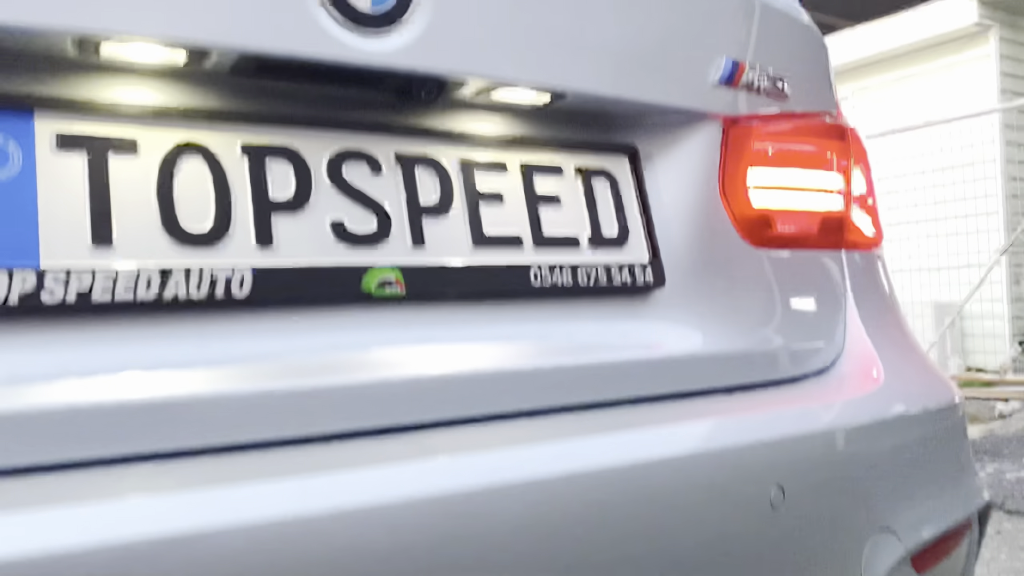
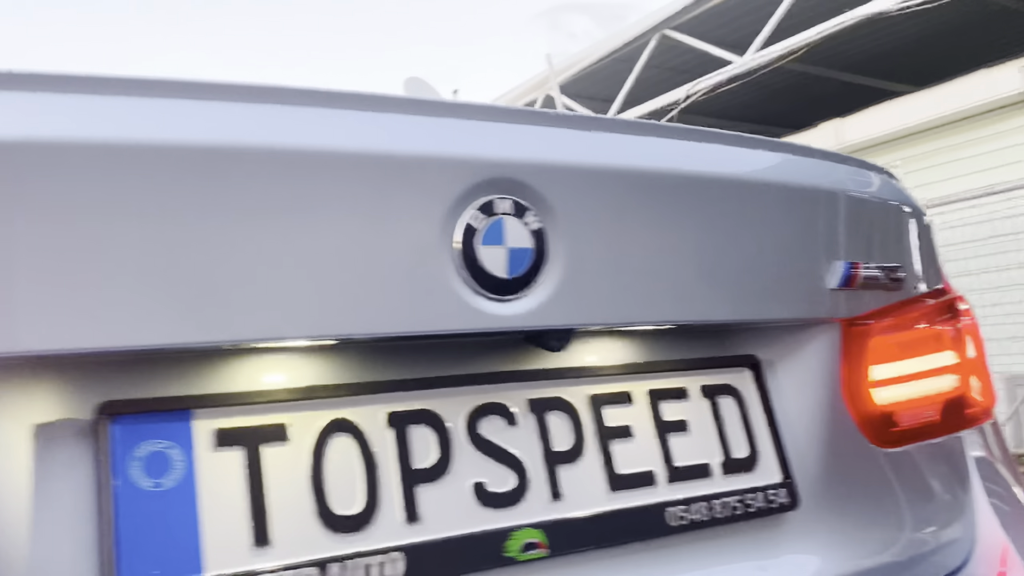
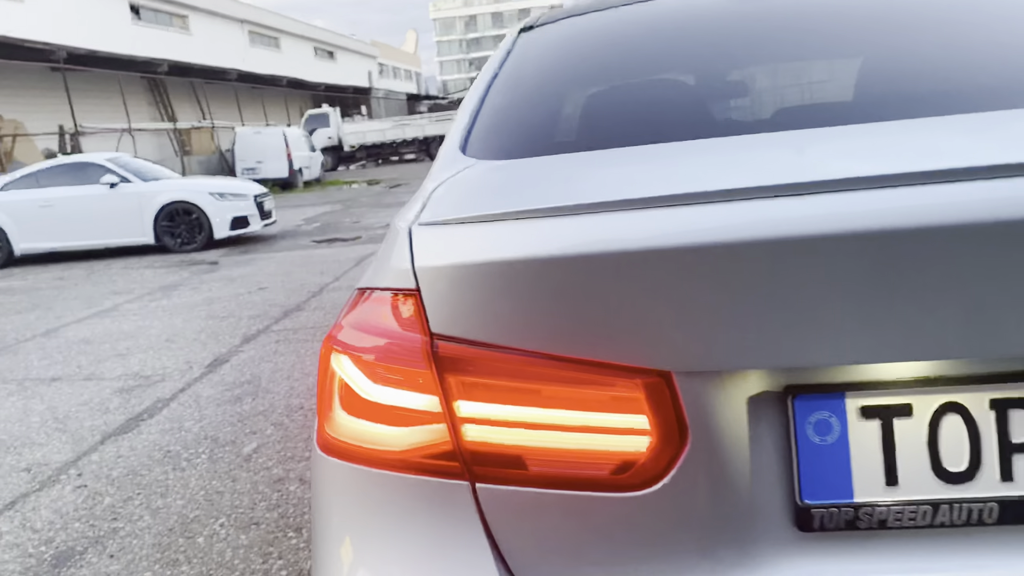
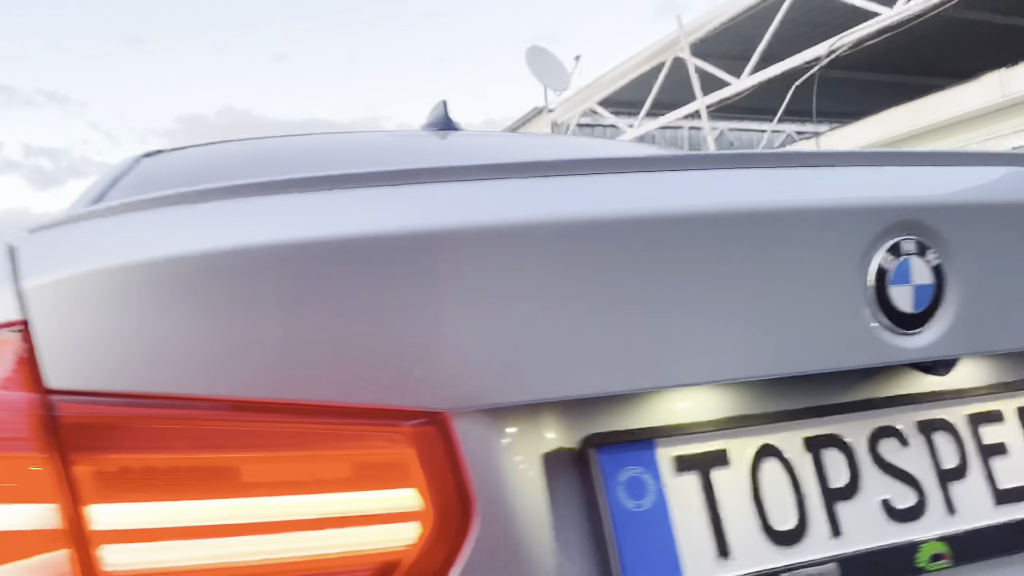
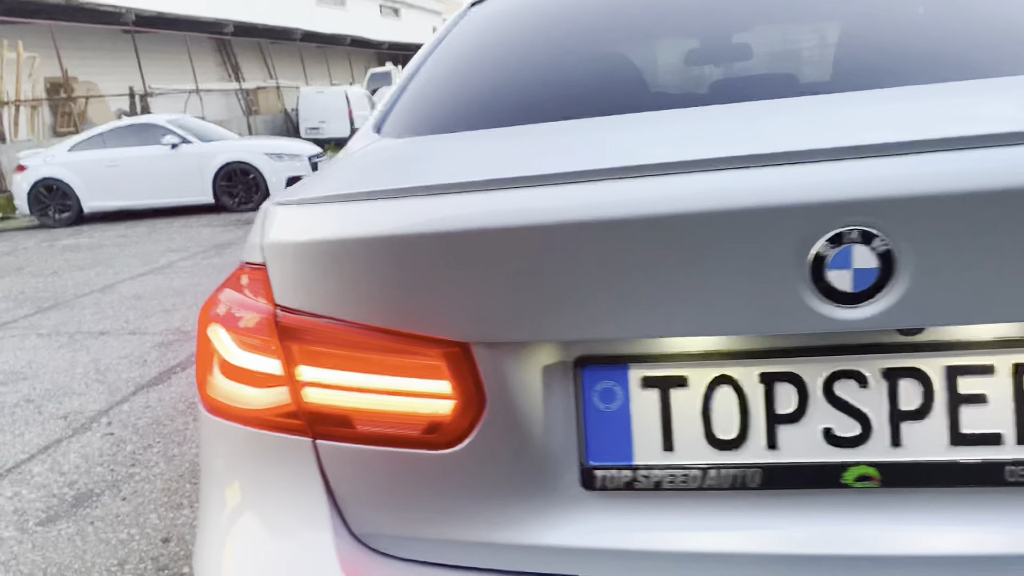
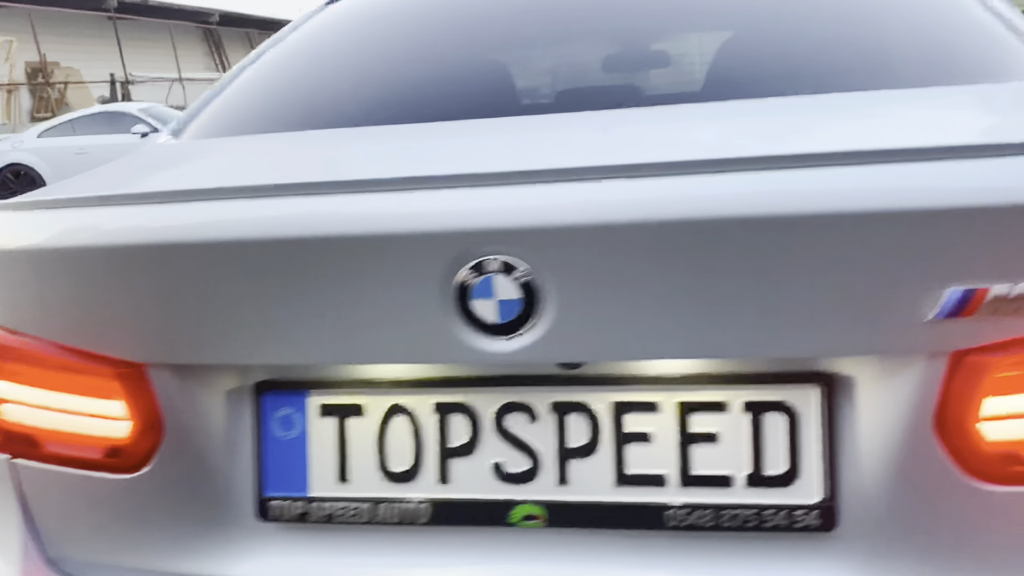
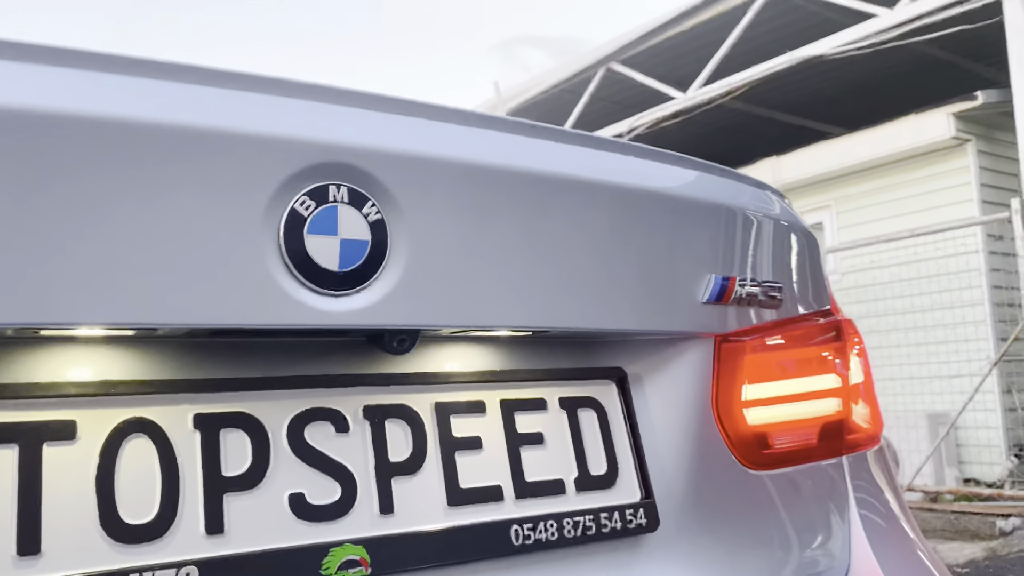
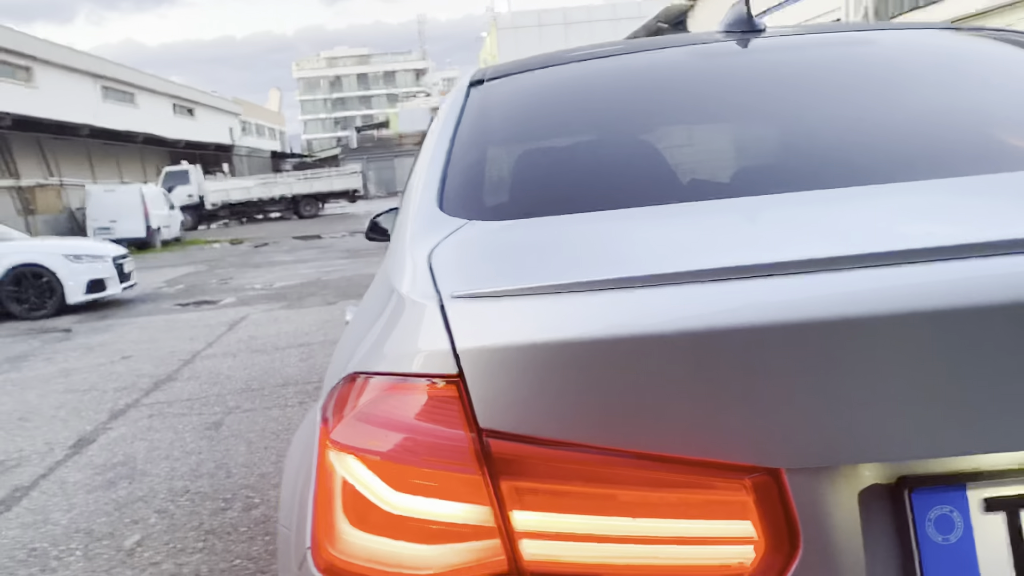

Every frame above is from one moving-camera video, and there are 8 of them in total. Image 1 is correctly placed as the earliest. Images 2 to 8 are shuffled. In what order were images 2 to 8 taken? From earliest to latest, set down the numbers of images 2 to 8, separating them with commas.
7, 2, 4, 8, 3, 5, 6
